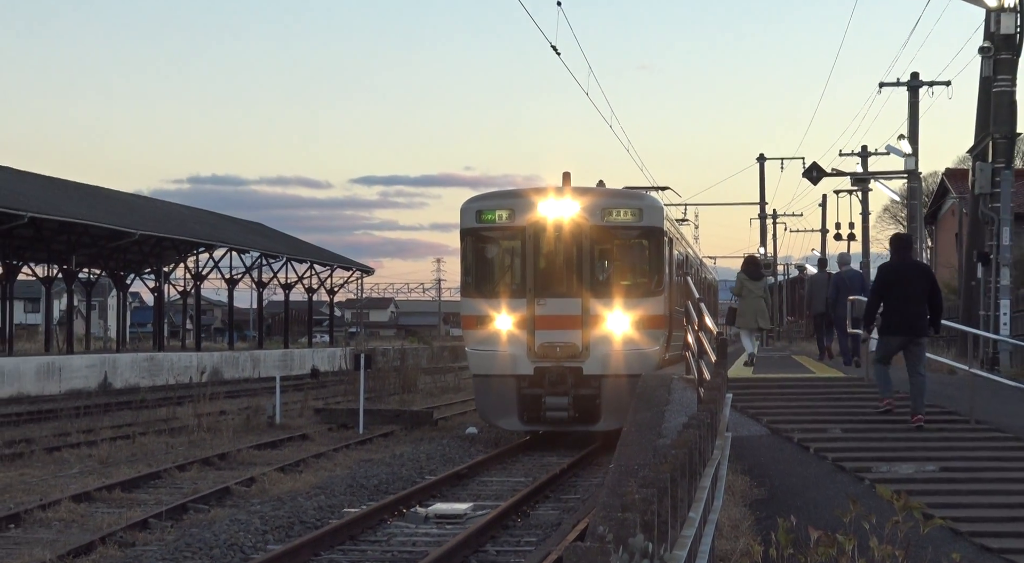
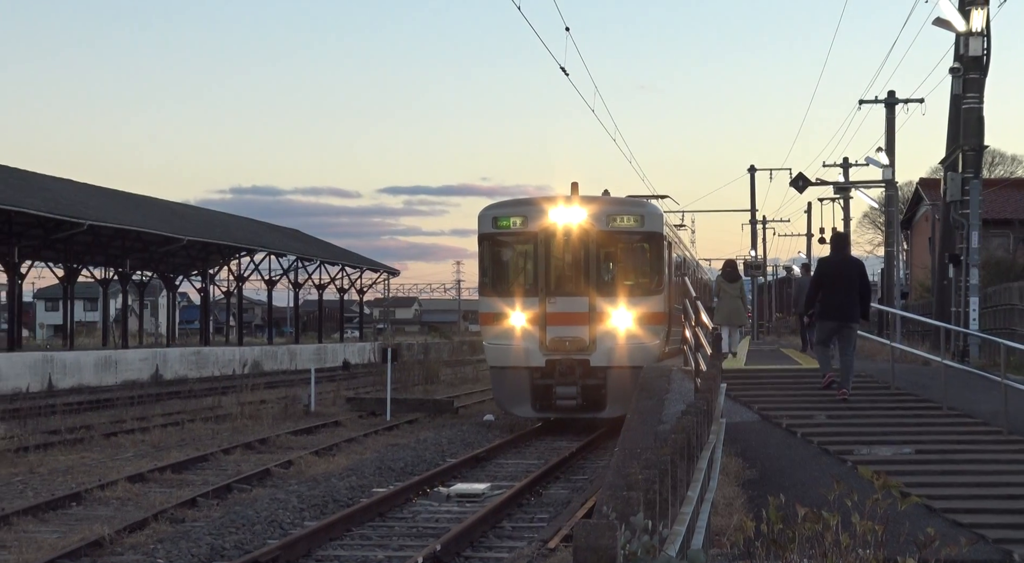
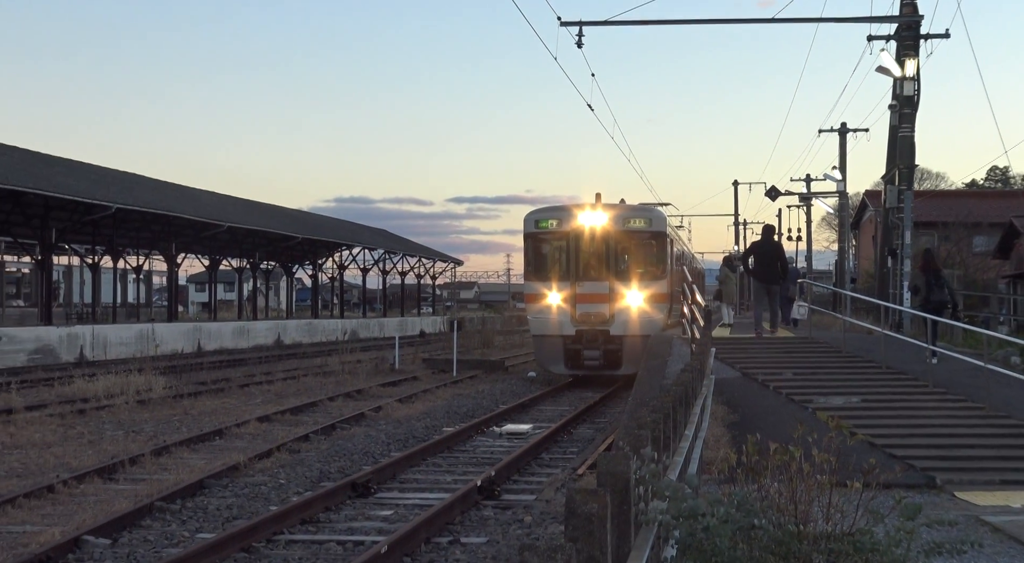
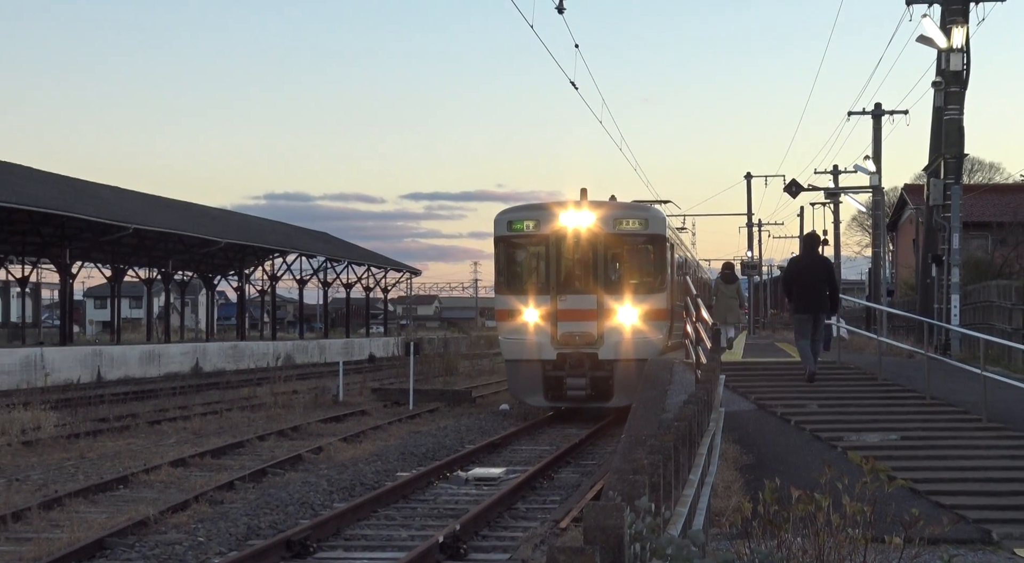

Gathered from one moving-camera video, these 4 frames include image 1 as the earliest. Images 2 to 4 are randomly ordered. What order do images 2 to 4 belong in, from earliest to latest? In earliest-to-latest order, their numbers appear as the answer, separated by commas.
2, 4, 3
